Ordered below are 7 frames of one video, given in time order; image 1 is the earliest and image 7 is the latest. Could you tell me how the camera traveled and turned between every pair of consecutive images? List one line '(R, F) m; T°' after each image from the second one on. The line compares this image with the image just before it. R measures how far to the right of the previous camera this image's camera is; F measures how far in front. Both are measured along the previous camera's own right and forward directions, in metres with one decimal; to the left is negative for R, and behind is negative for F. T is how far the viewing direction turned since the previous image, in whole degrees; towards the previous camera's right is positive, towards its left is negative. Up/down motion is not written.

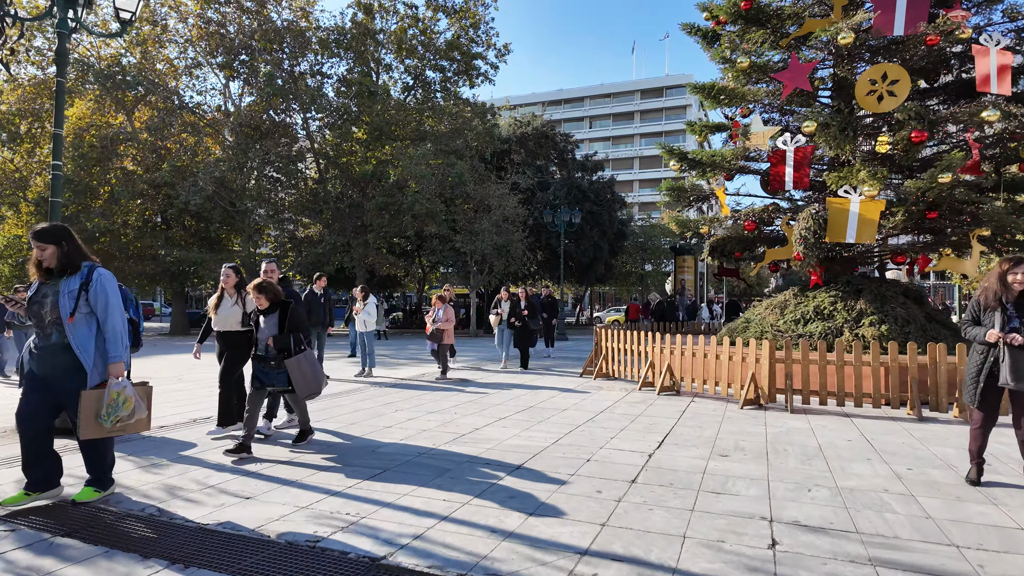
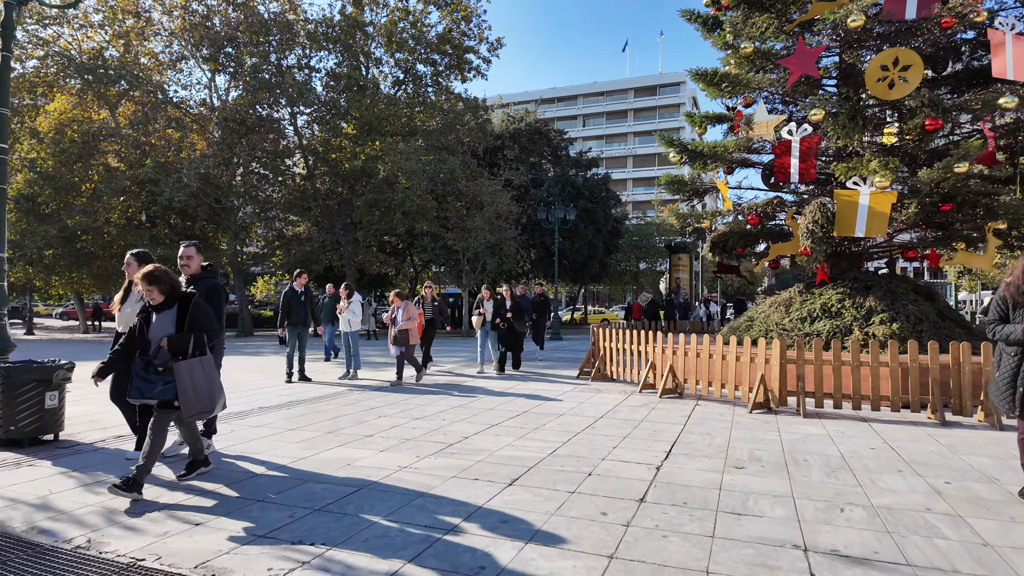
(0.0, +0.5) m; +1°
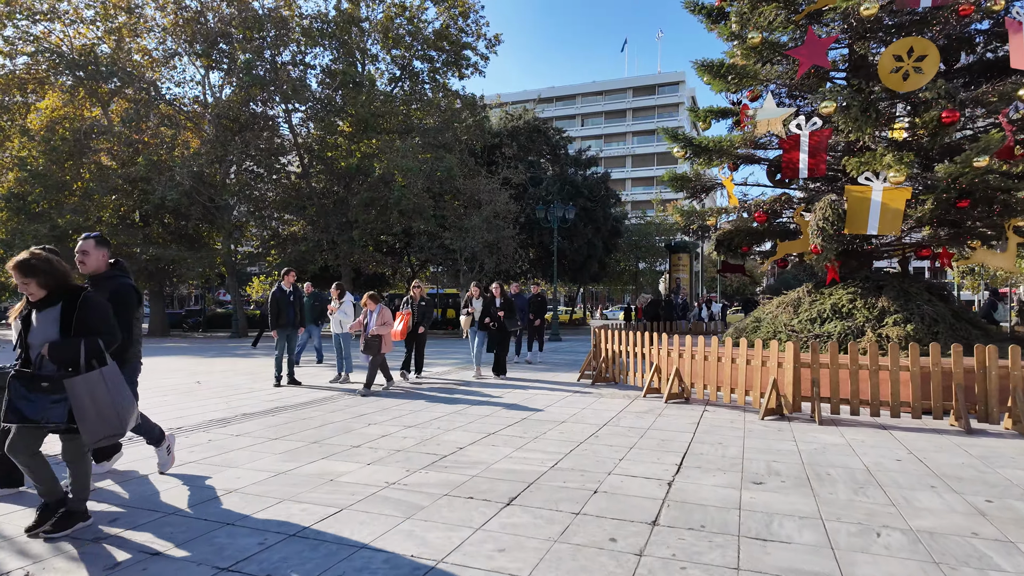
(0.0, +0.4) m; 0°
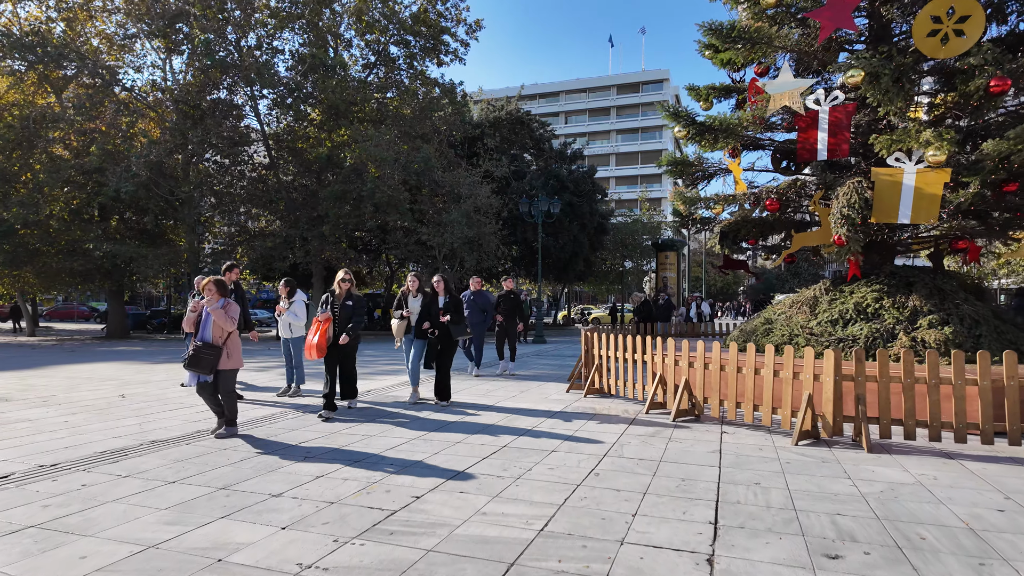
(+0.1, +1.3) m; +2°
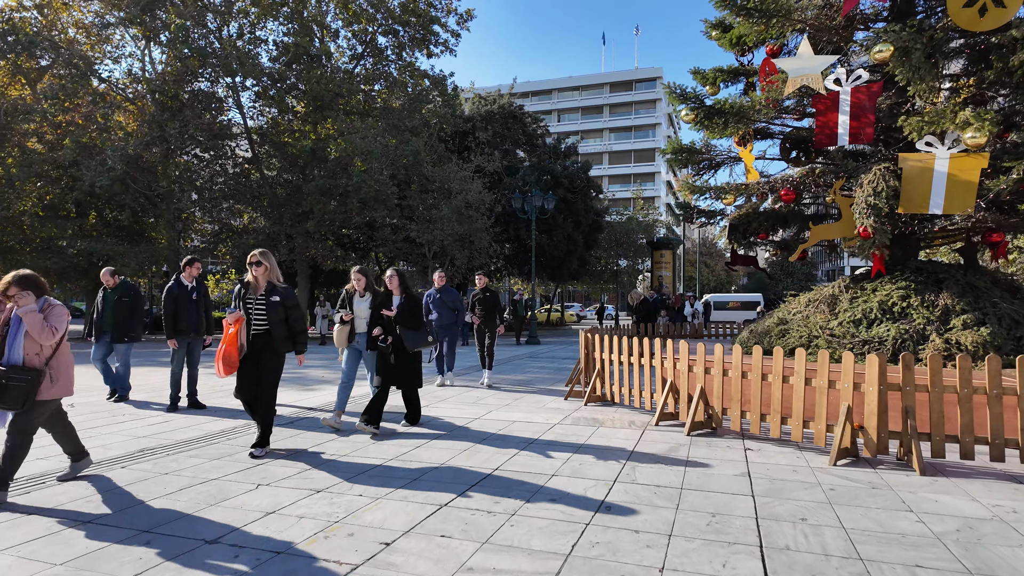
(0.0, +0.8) m; +1°
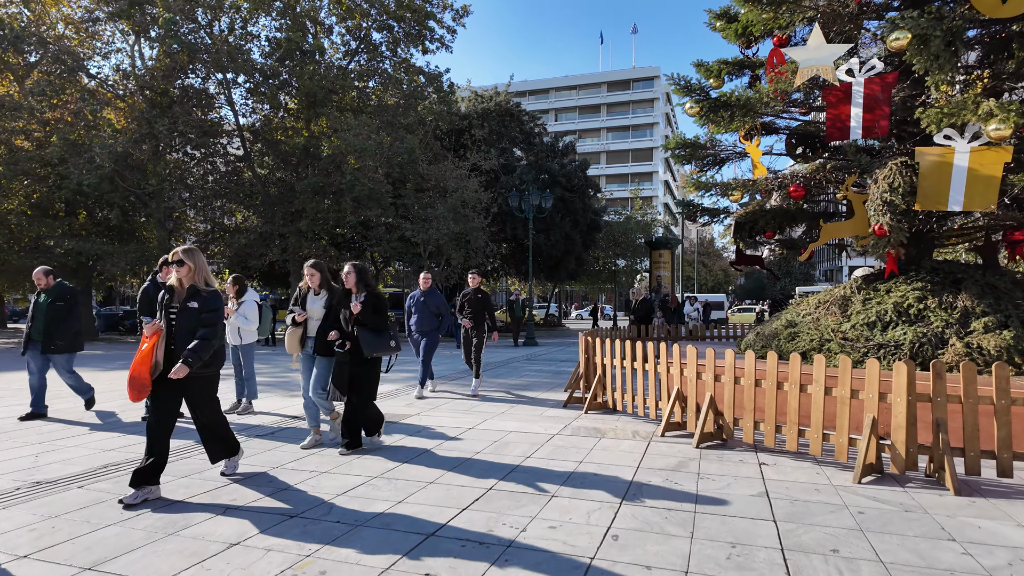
(0.0, +0.4) m; 0°
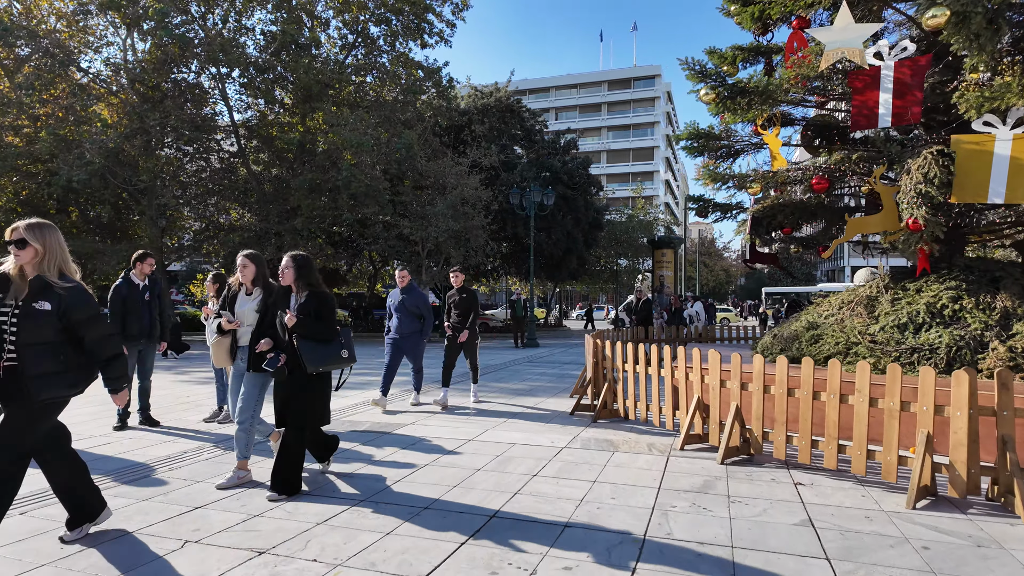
(0.0, +0.5) m; 0°
